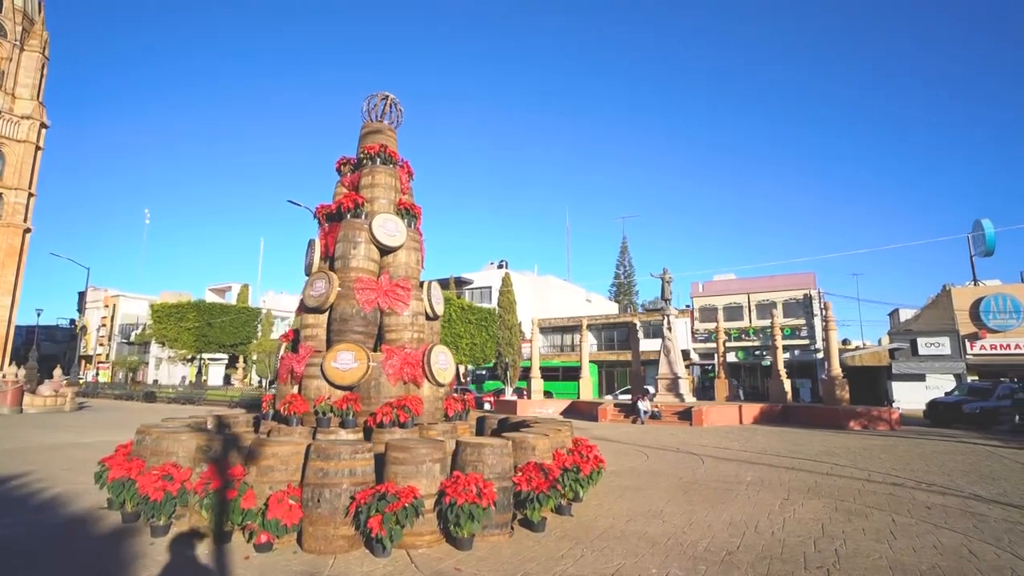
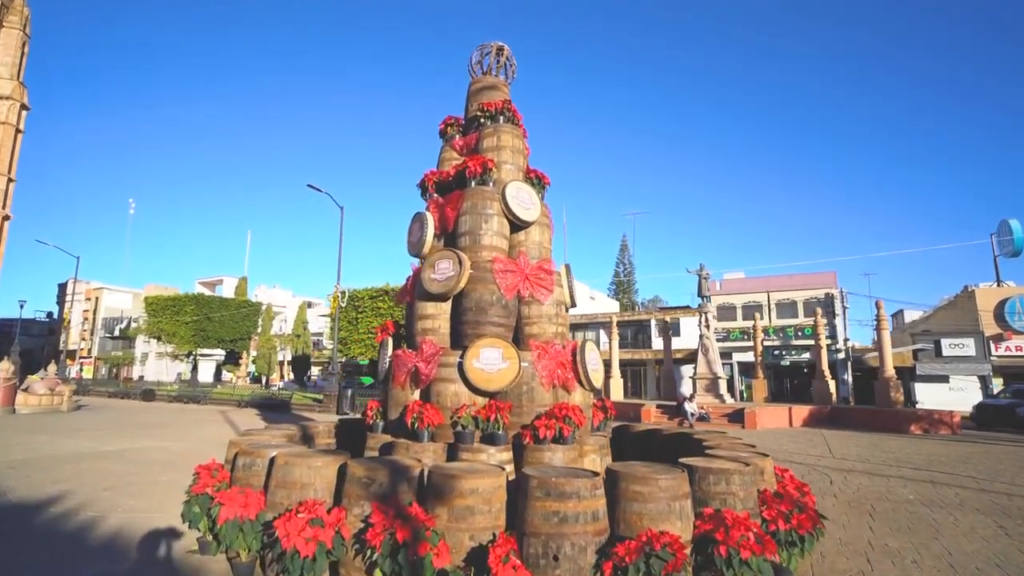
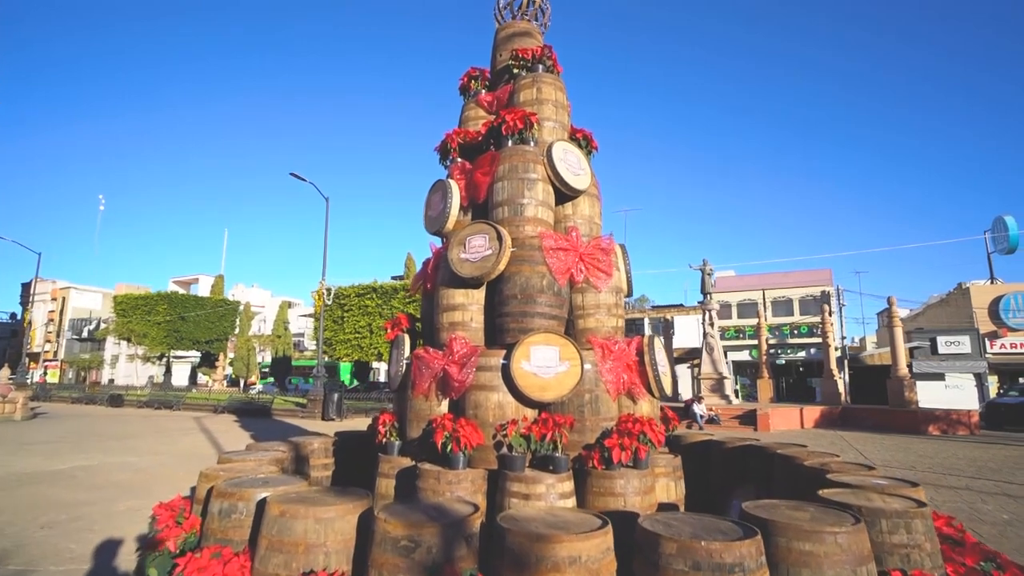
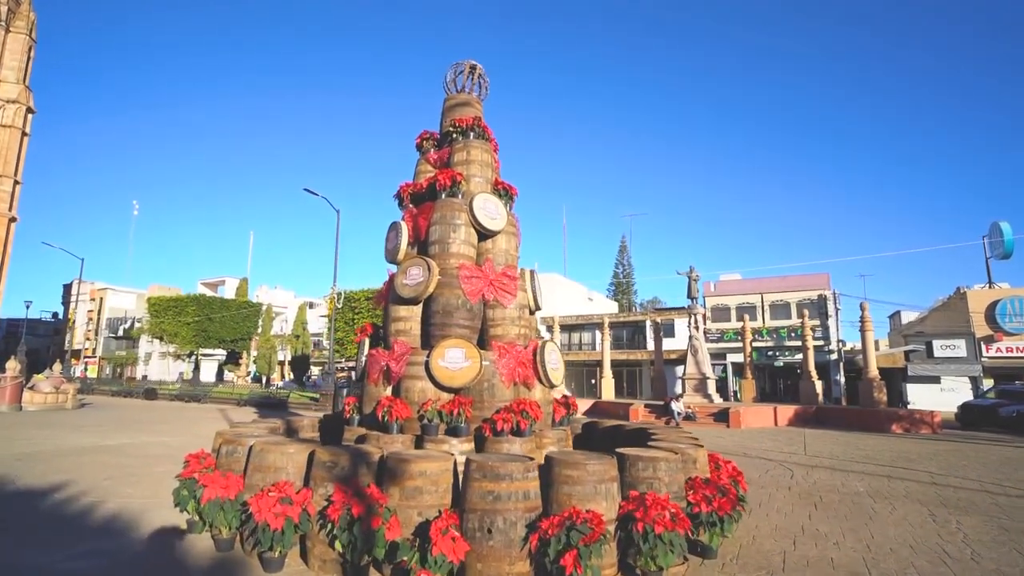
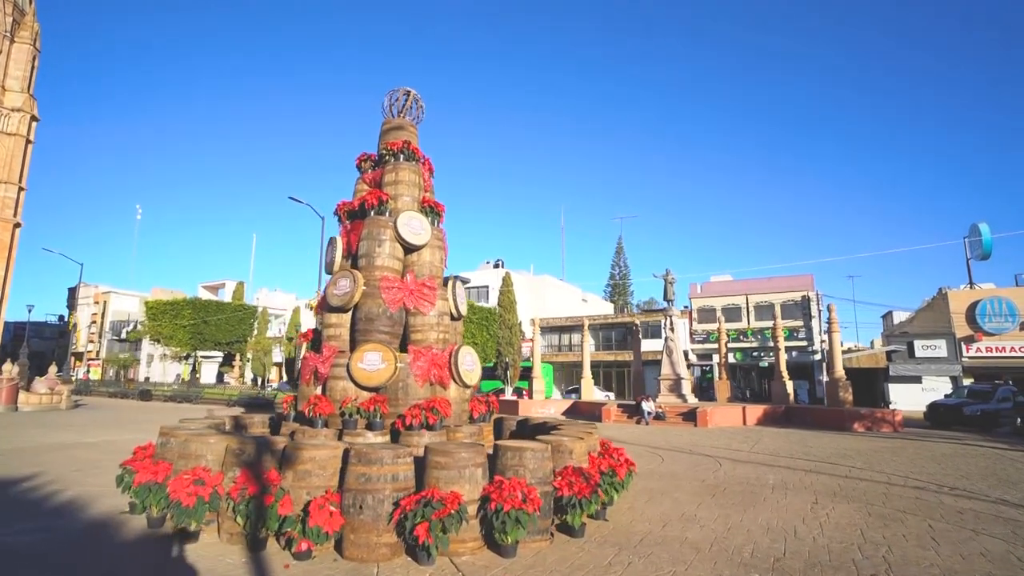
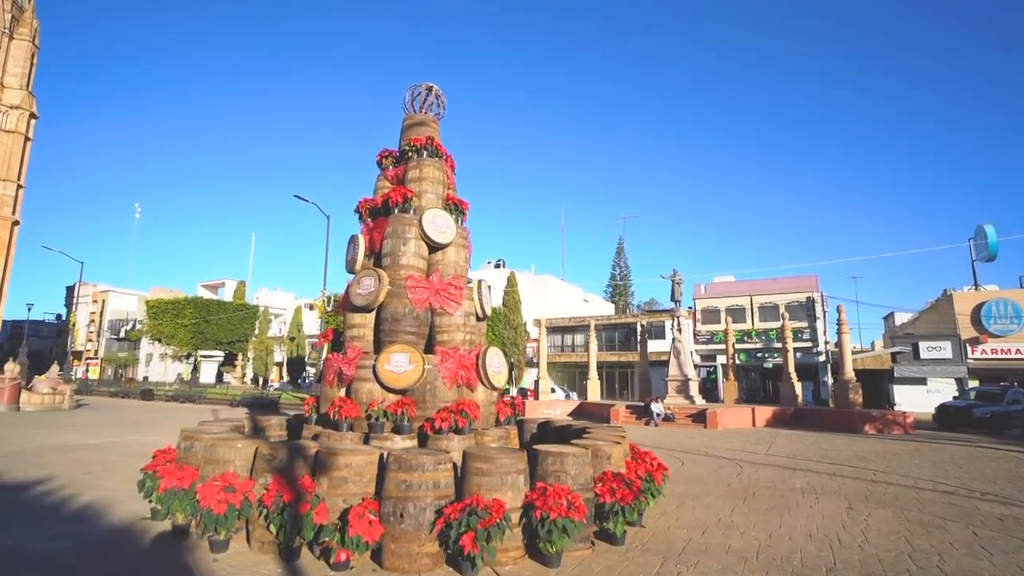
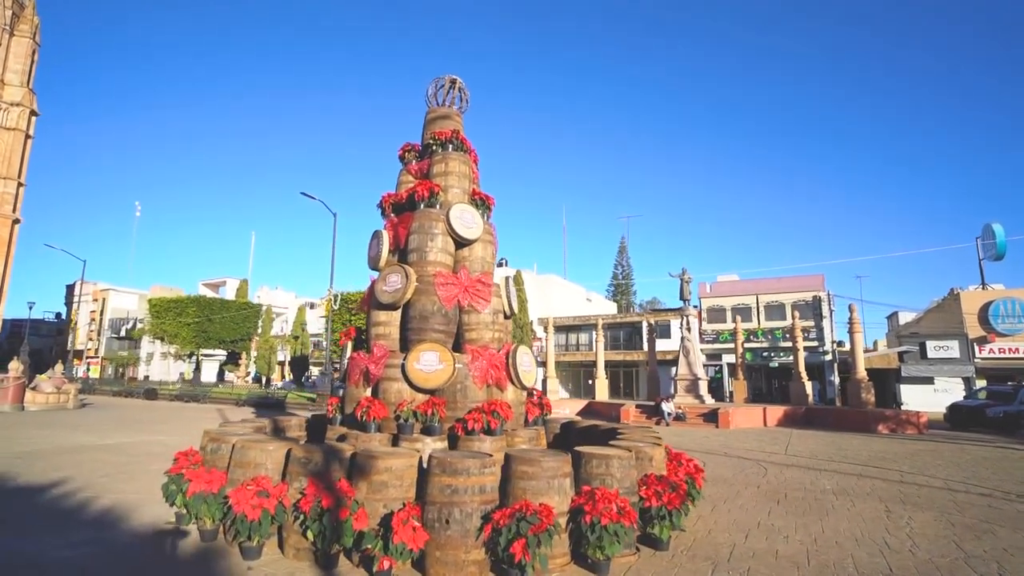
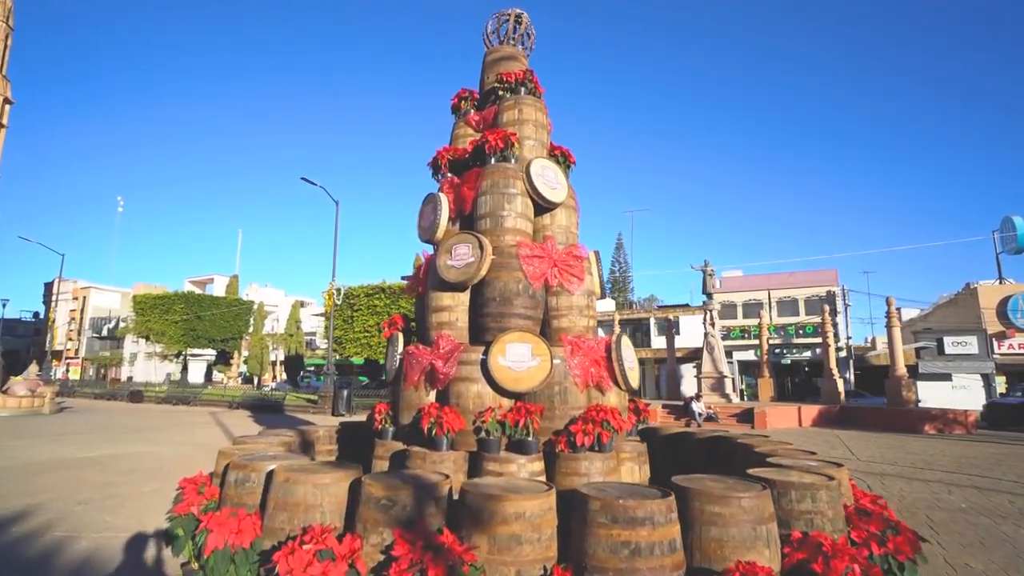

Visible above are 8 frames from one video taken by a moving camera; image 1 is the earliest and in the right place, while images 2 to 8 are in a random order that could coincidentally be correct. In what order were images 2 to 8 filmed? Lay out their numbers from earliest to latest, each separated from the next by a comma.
5, 6, 7, 4, 2, 8, 3
